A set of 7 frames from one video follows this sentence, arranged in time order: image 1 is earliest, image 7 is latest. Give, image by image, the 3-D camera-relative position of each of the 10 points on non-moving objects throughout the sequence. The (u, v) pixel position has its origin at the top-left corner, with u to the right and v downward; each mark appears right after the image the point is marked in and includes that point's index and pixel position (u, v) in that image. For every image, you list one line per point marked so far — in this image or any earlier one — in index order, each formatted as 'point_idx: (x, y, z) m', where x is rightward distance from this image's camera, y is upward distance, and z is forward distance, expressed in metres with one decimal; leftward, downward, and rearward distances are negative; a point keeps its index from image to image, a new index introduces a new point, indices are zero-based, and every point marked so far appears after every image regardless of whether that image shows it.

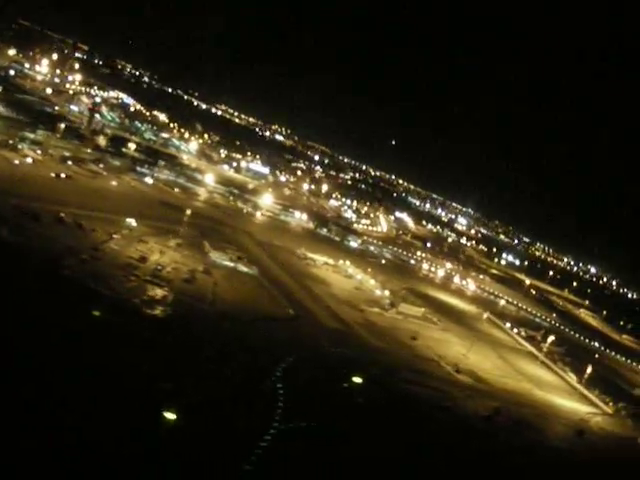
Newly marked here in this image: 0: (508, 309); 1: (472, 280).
0: (+2.1, -0.8, +15.8) m
1: (+1.8, -0.5, +16.6) m
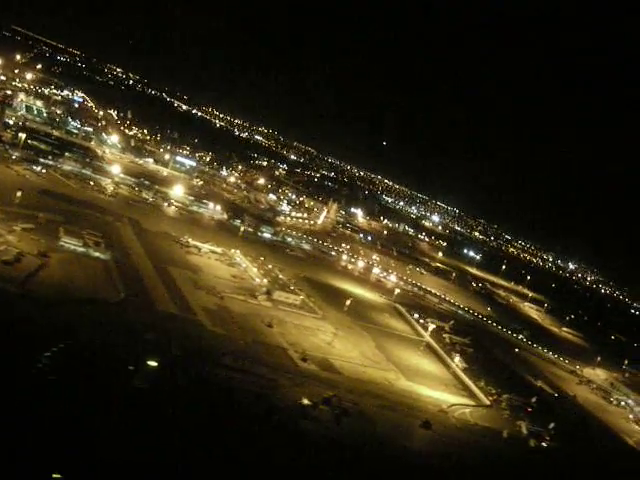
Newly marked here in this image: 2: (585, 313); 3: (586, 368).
0: (+1.2, -0.6, +14.9) m
1: (+0.9, -0.4, +15.7) m
2: (+3.4, -1.0, +17.9) m
3: (+2.7, -1.3, +14.1) m
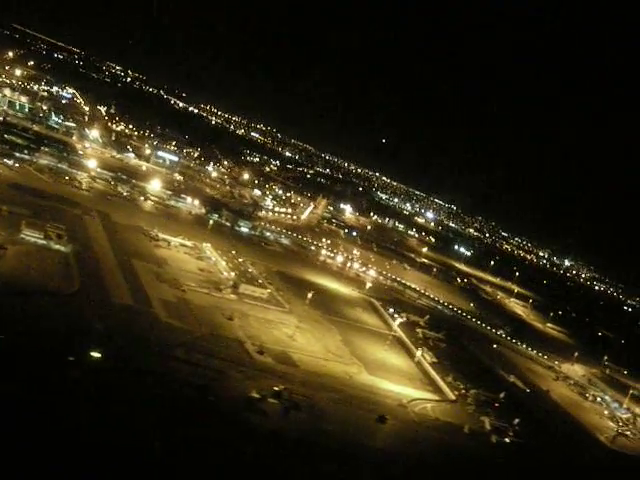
0: (+0.9, -0.6, +14.7) m
1: (+0.7, -0.3, +15.6) m
2: (+3.2, -0.9, +17.7) m
3: (+2.4, -1.2, +13.9) m
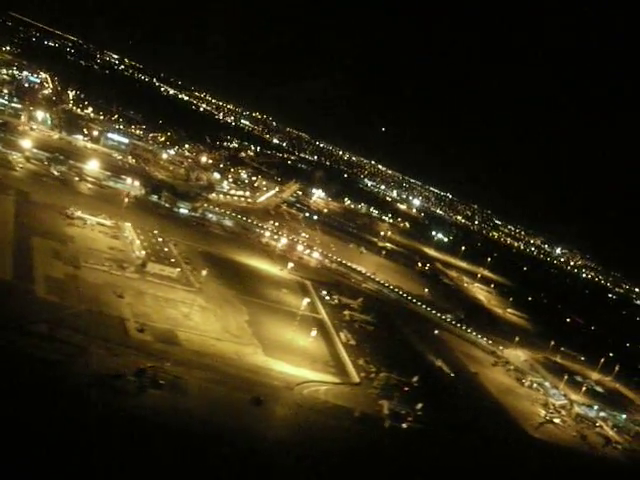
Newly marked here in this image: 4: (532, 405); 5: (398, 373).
0: (+0.3, -0.4, +14.1) m
1: (+0.1, -0.1, +14.9) m
2: (+2.7, -0.7, +16.9) m
3: (+1.8, -1.0, +13.2) m
4: (+1.8, -1.4, +11.7) m
5: (+0.6, -1.1, +11.1) m
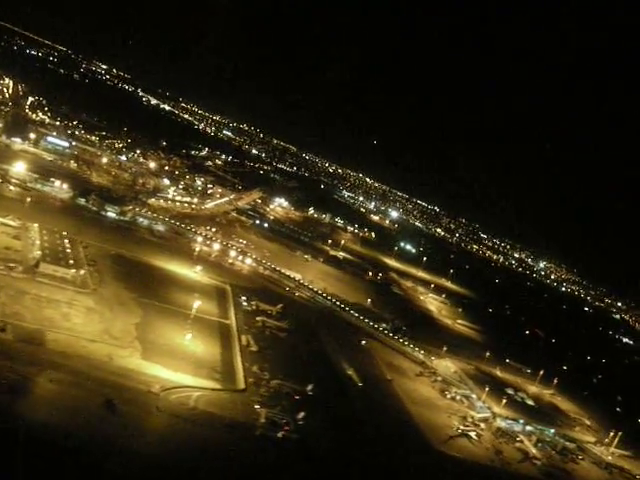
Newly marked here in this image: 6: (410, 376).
0: (-0.4, -0.4, +13.4) m
1: (-0.6, -0.2, +14.2) m
2: (+2.2, -0.8, +16.1) m
3: (+1.1, -1.1, +12.4) m
4: (+1.0, -1.4, +11.0) m
5: (-0.2, -1.1, +10.4) m
6: (+0.8, -1.1, +11.8) m
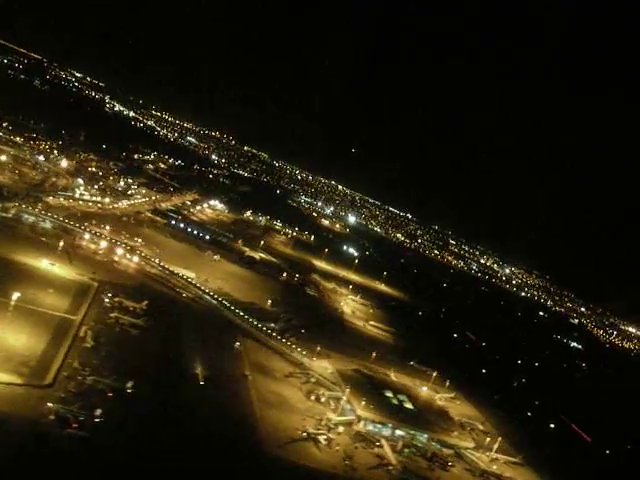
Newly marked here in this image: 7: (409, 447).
0: (-1.4, -0.4, +12.5) m
1: (-1.5, -0.1, +13.4) m
2: (+1.3, -0.8, +15.1) m
3: (0.0, -1.0, +11.5) m
4: (-0.1, -1.3, +10.0) m
5: (-1.4, -0.9, +9.5) m
6: (-0.3, -1.1, +10.9) m
7: (+0.7, -1.5, +10.2) m
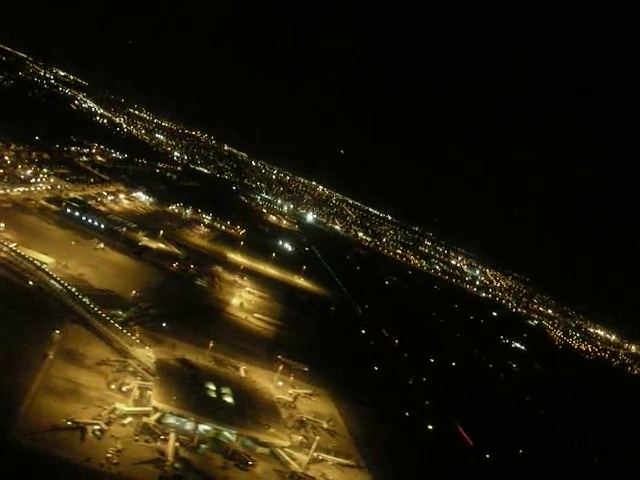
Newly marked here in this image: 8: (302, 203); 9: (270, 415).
0: (-2.5, -0.2, +11.5) m
1: (-2.6, 0.0, +12.4) m
2: (+0.3, -0.7, +13.8) m
3: (-1.3, -0.8, +10.3) m
4: (-1.5, -1.1, +8.9) m
5: (-2.8, -0.7, +8.4) m
6: (-1.6, -0.9, +9.7) m
7: (-0.7, -1.3, +8.9) m
8: (-0.2, +0.5, +19.3) m
9: (-0.3, -1.2, +9.7) m
